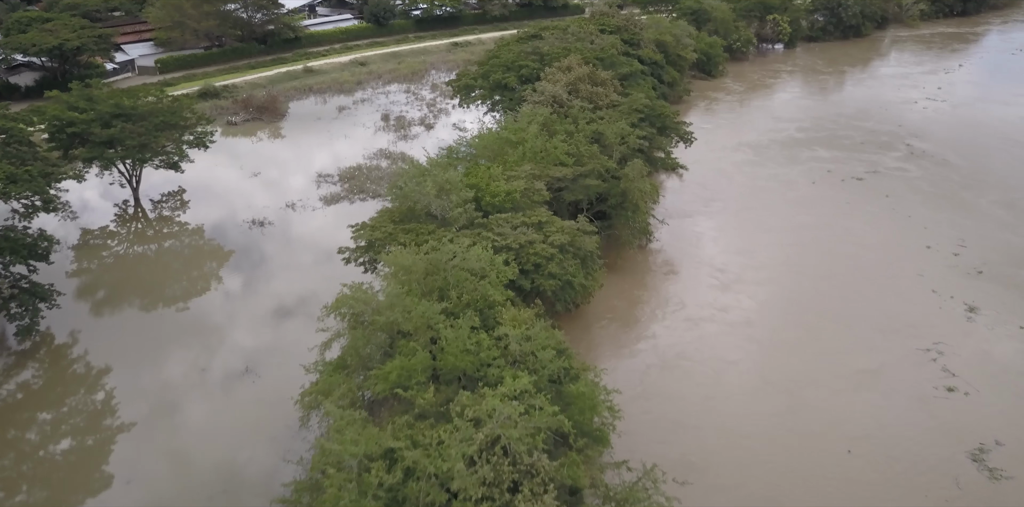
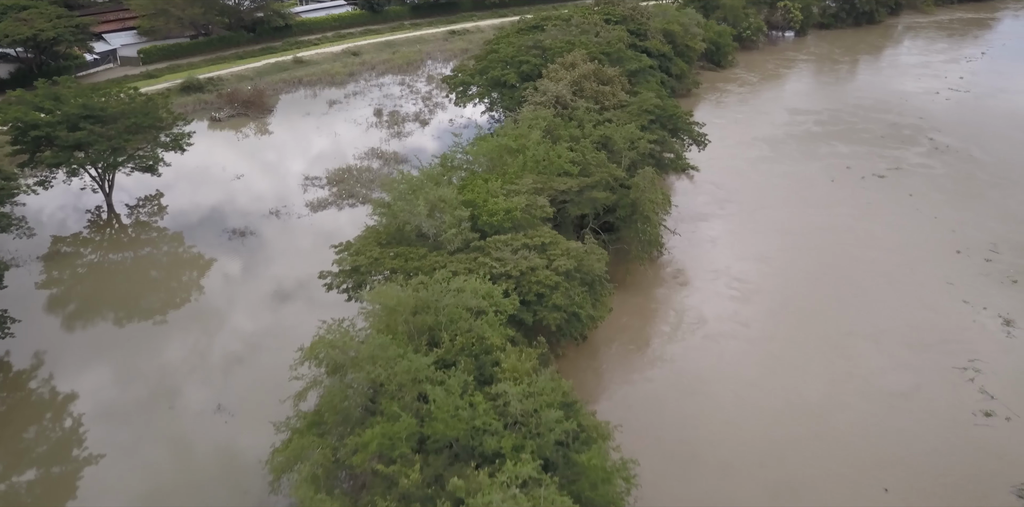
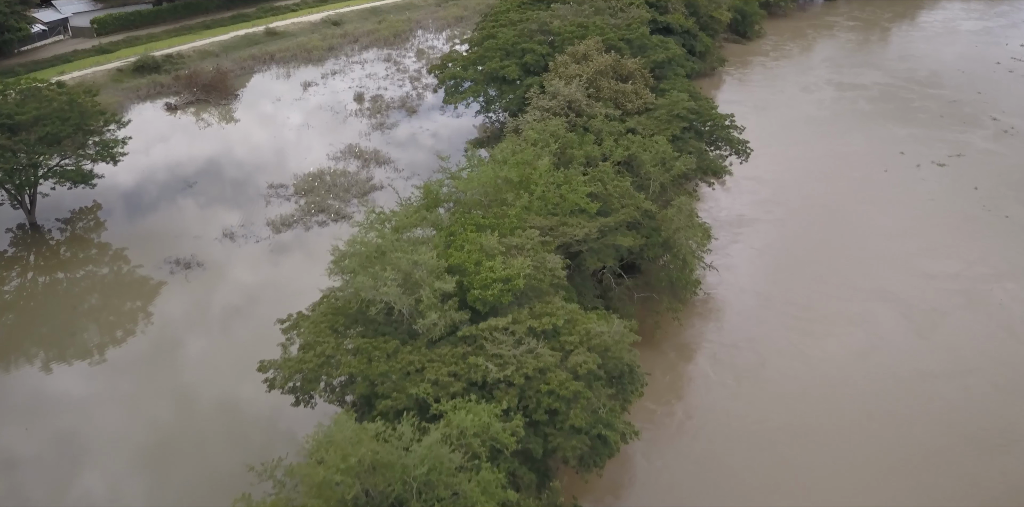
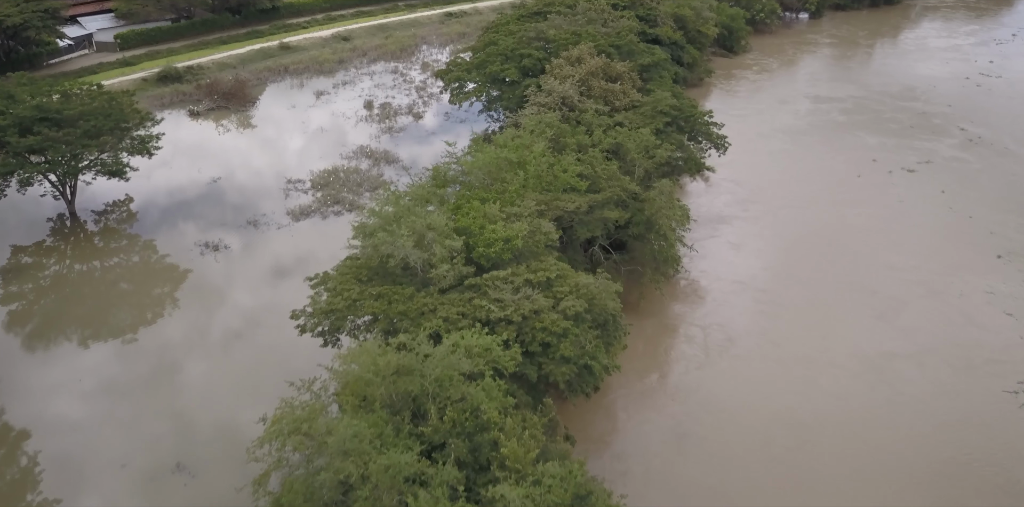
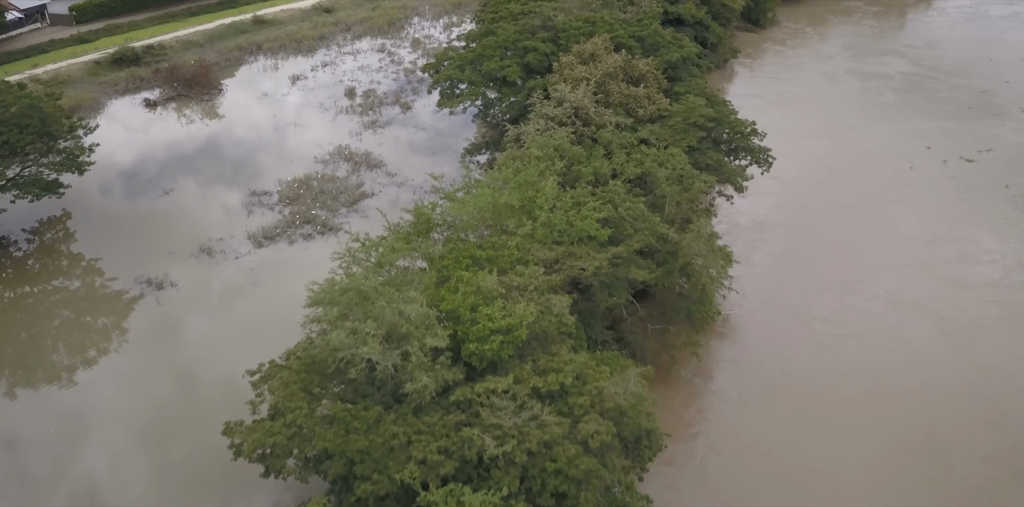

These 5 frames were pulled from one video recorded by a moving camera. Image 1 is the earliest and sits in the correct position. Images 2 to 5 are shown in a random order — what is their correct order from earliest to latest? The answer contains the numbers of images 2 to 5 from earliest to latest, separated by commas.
2, 4, 3, 5
